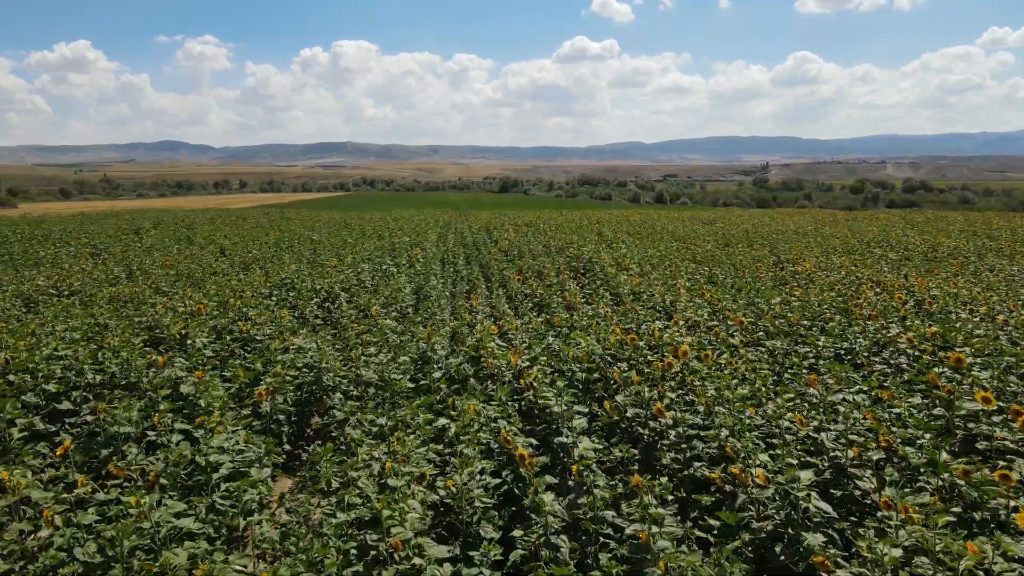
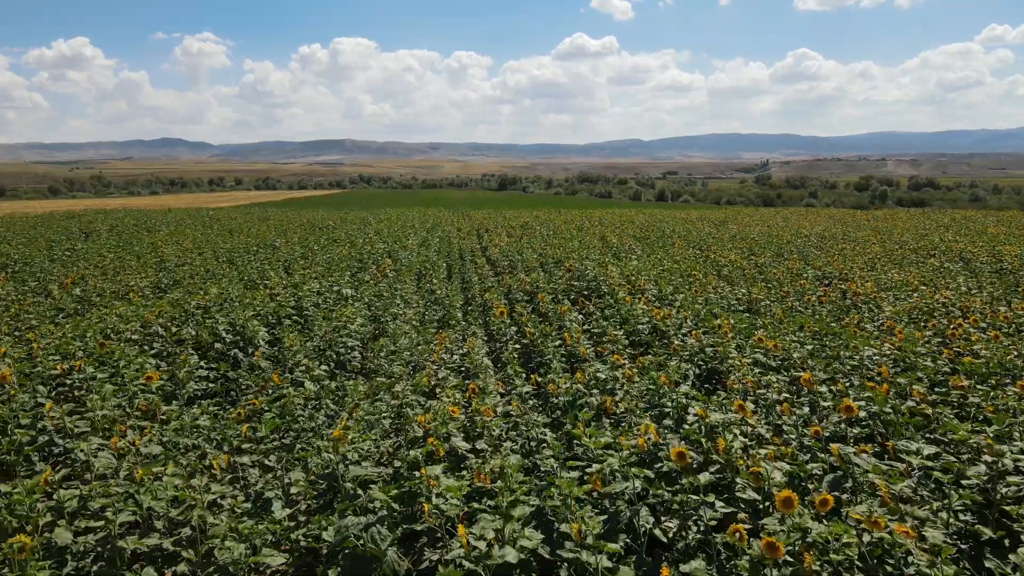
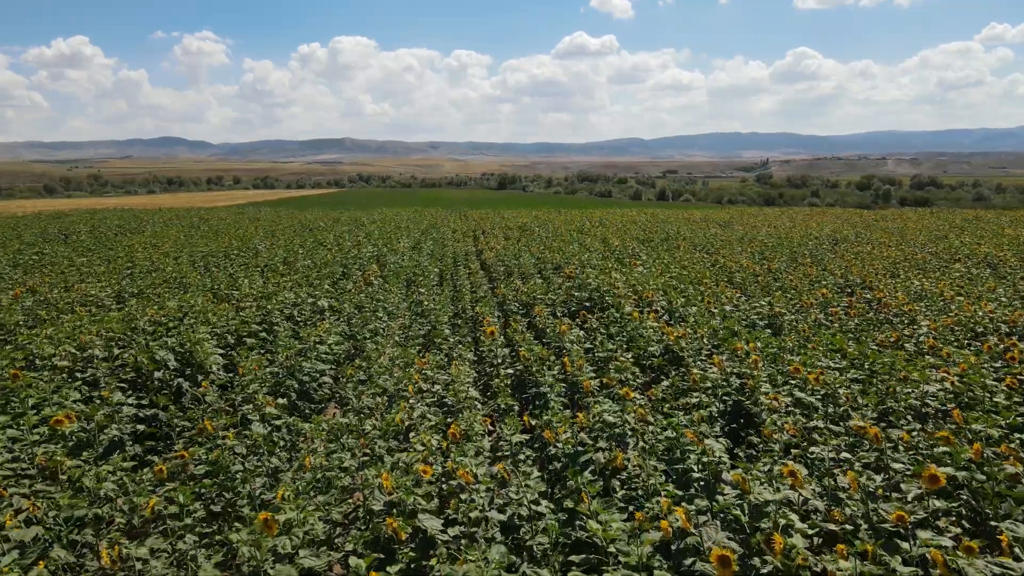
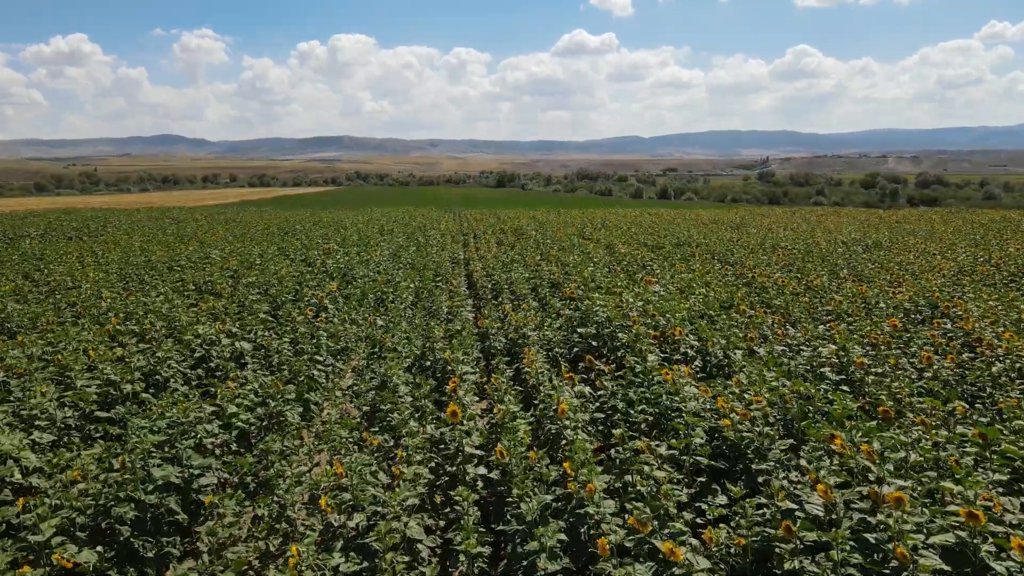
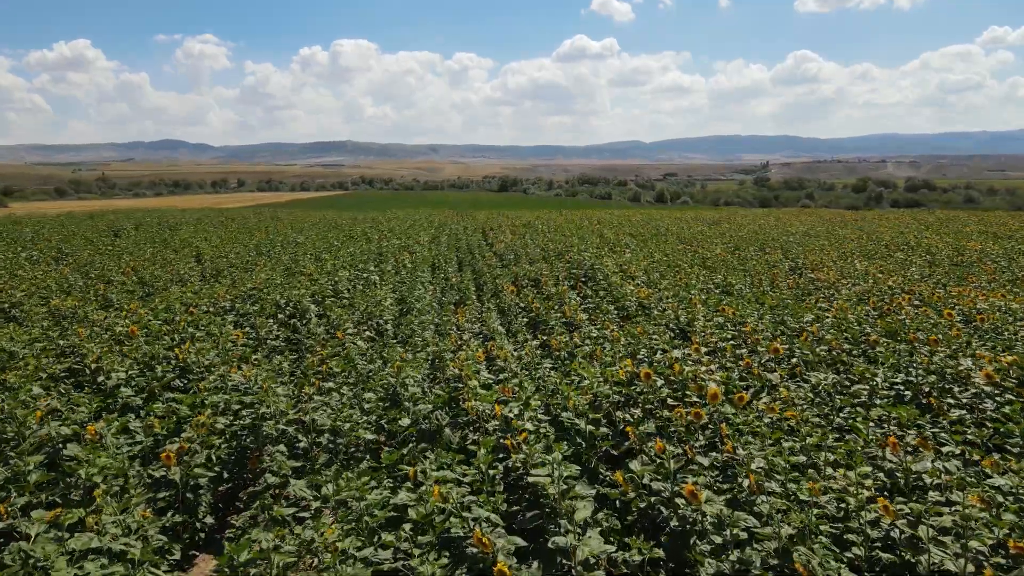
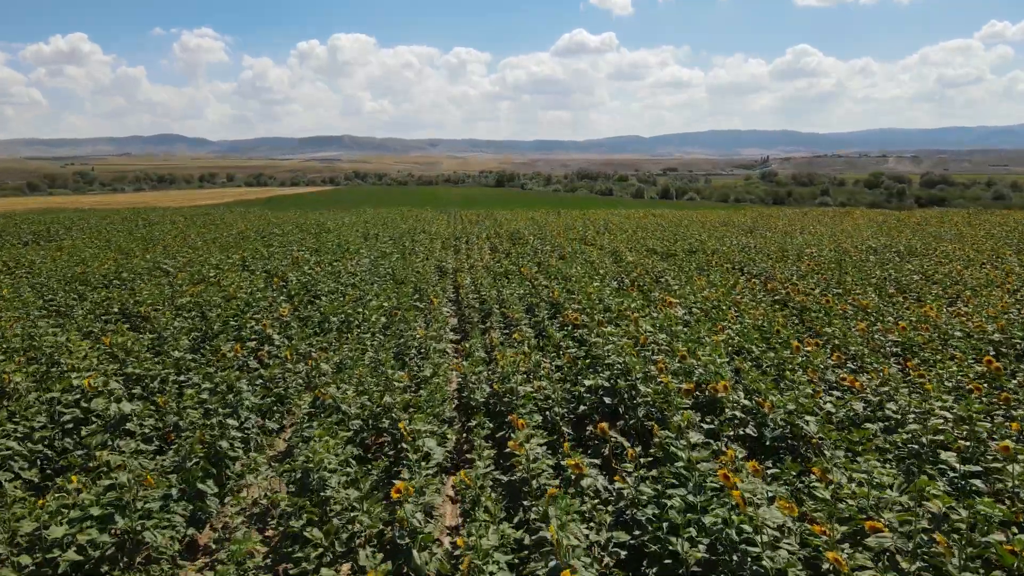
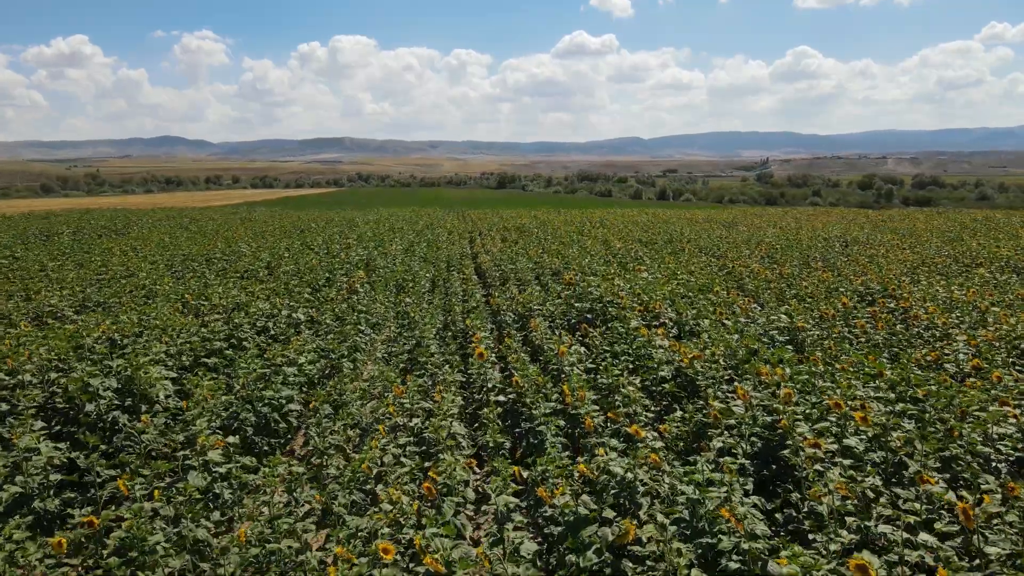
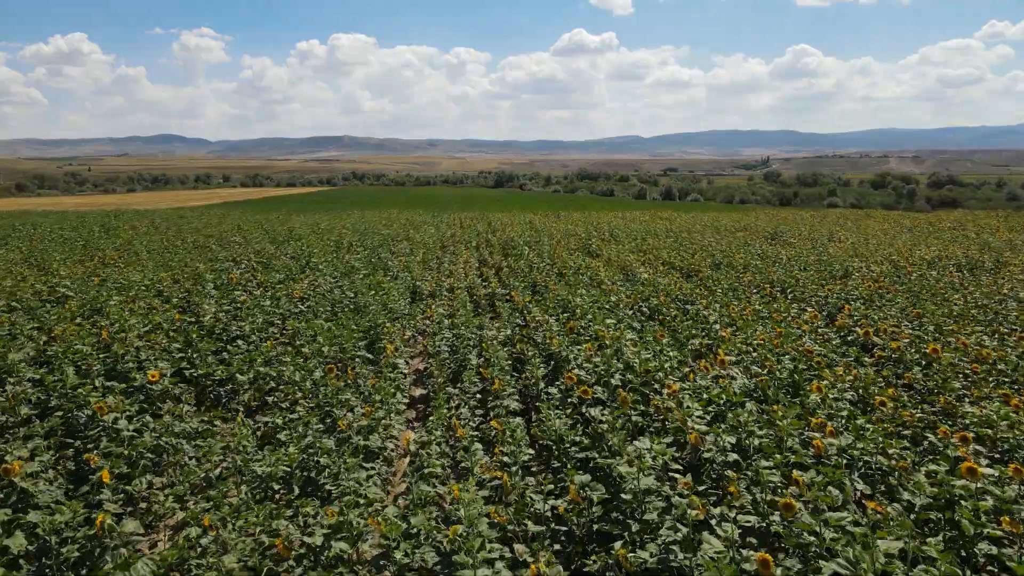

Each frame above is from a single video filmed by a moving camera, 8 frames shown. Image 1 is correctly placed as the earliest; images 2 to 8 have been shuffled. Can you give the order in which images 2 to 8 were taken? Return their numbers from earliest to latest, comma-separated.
5, 2, 3, 7, 4, 6, 8
